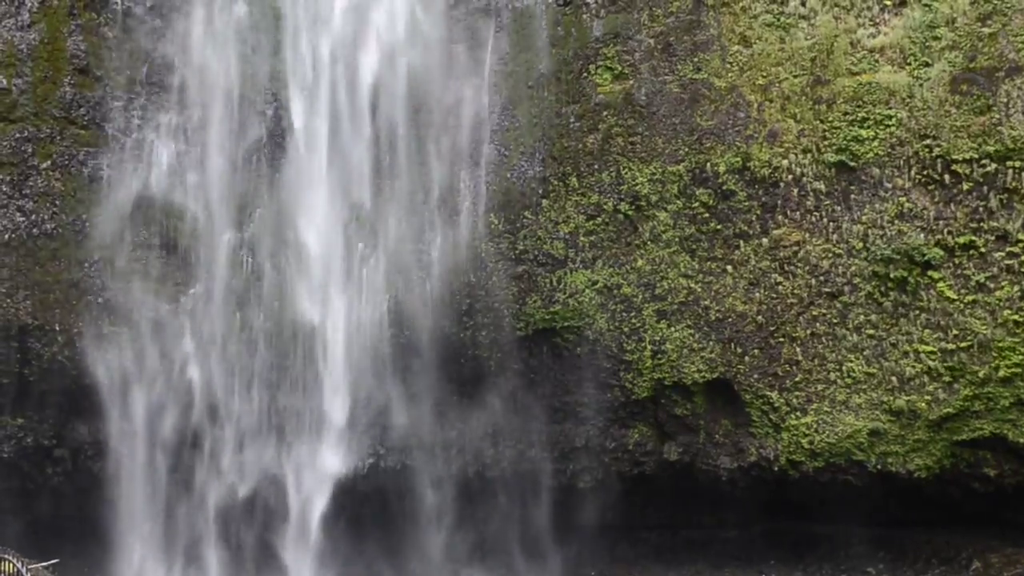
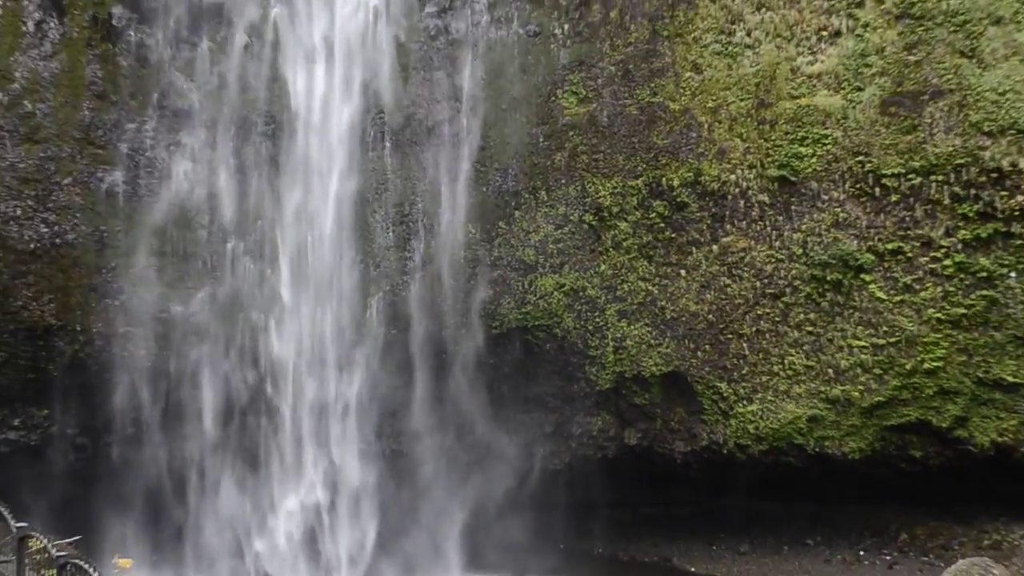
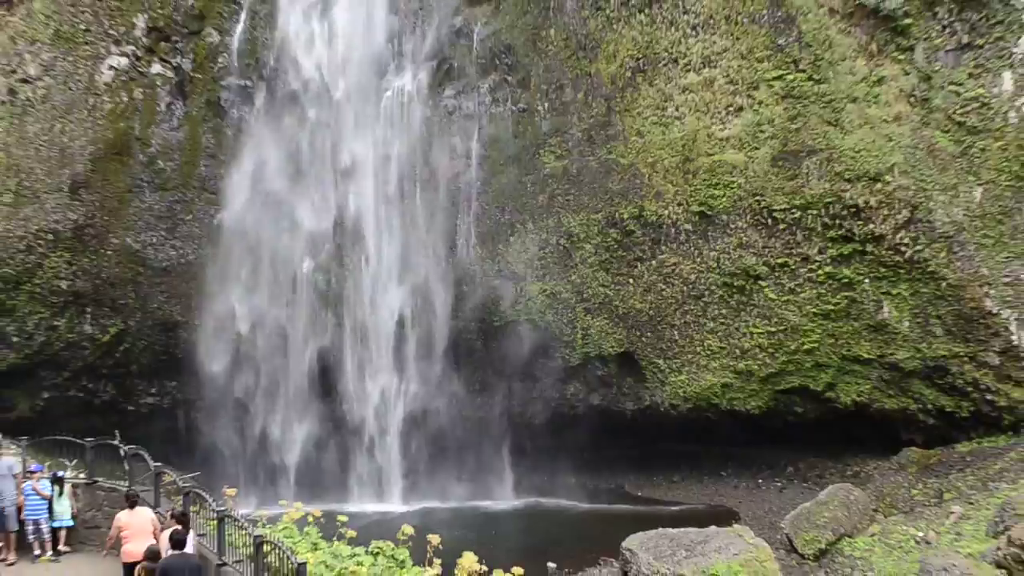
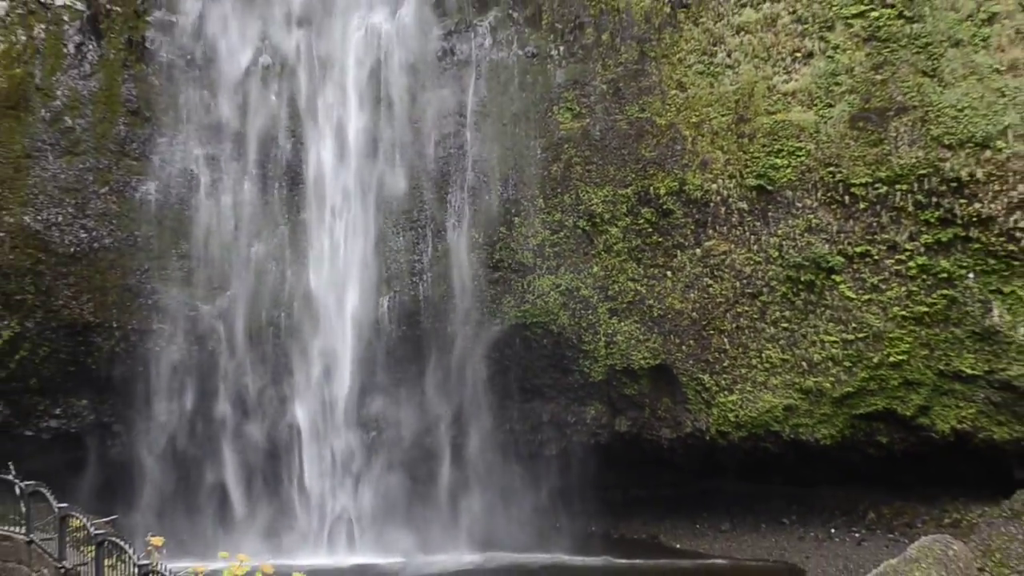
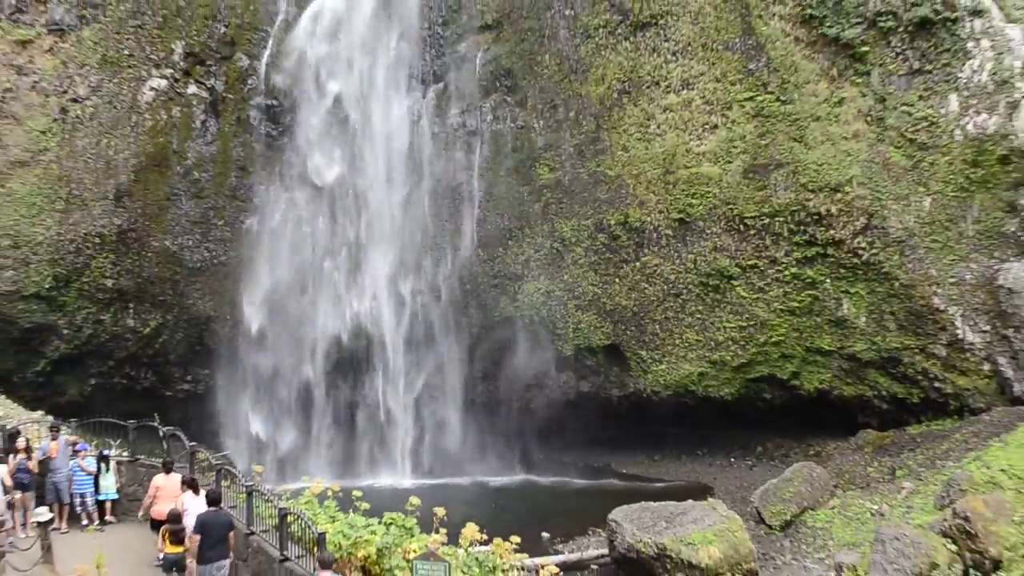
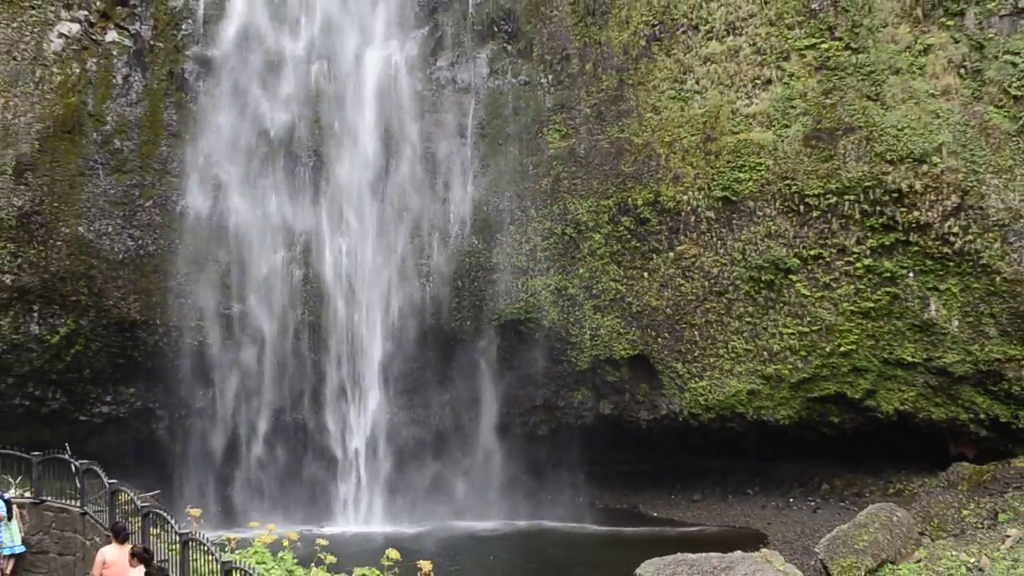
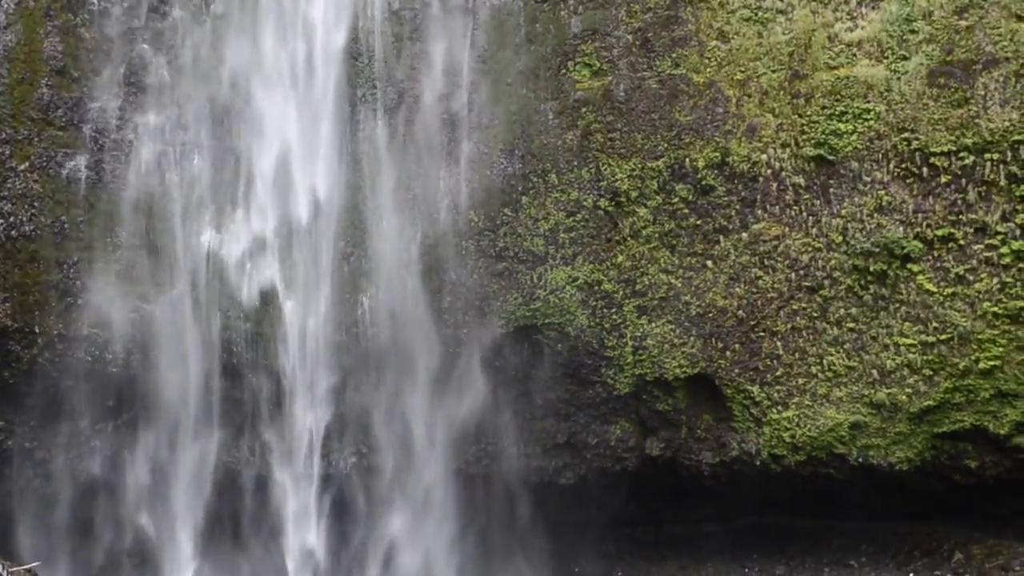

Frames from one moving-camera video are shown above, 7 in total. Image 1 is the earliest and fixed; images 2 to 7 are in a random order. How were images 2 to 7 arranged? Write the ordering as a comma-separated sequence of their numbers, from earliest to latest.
7, 2, 4, 6, 3, 5
